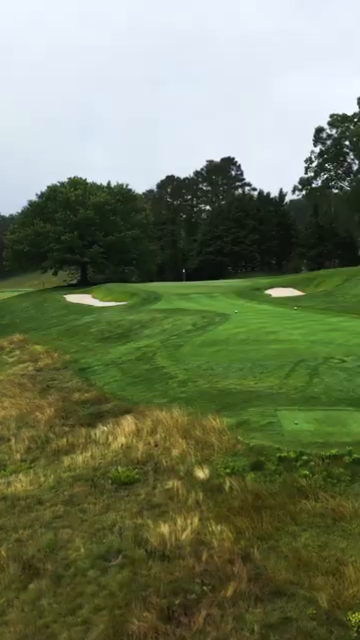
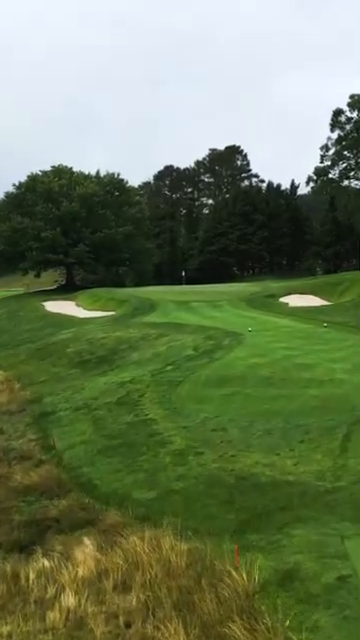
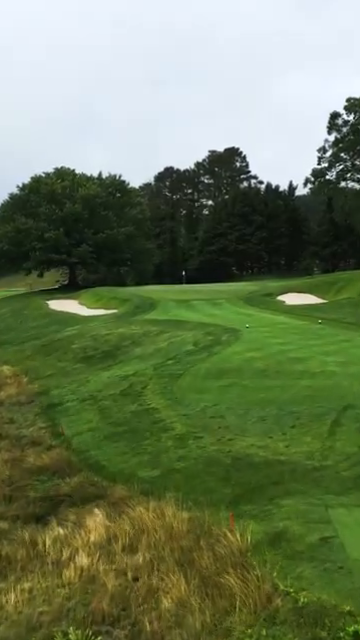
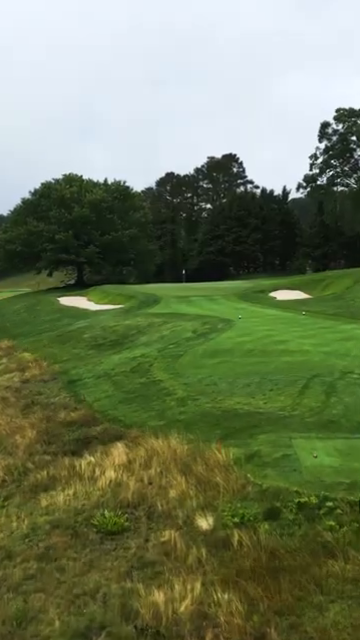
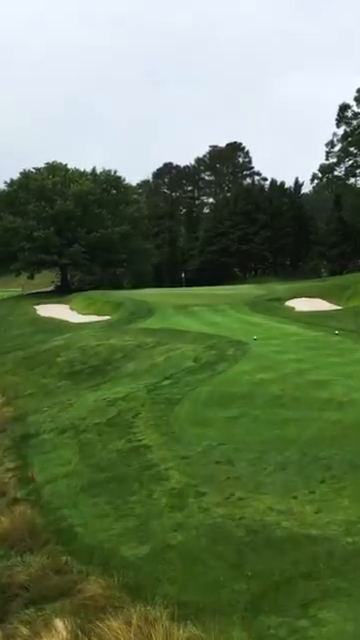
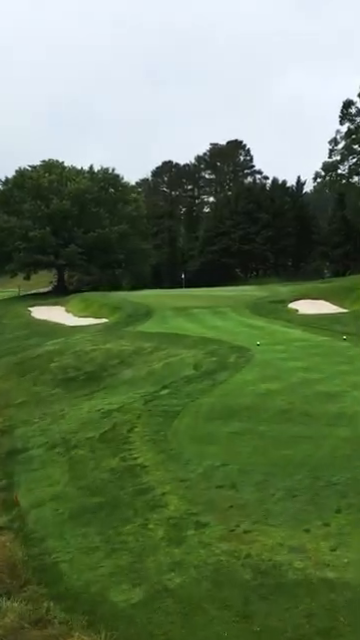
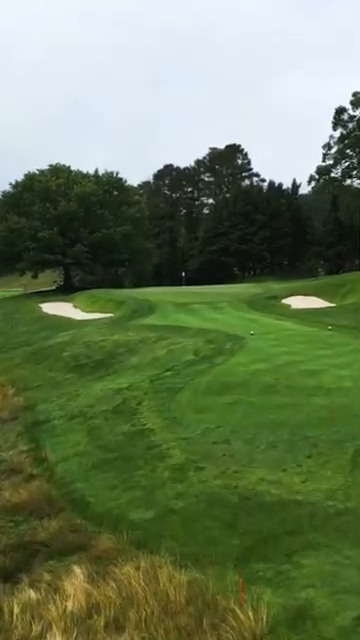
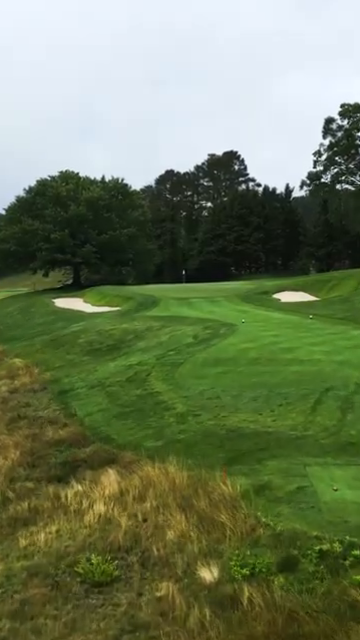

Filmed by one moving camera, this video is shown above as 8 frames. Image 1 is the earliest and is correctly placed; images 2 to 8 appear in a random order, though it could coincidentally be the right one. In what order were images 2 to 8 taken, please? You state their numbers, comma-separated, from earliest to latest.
4, 8, 3, 2, 7, 5, 6
